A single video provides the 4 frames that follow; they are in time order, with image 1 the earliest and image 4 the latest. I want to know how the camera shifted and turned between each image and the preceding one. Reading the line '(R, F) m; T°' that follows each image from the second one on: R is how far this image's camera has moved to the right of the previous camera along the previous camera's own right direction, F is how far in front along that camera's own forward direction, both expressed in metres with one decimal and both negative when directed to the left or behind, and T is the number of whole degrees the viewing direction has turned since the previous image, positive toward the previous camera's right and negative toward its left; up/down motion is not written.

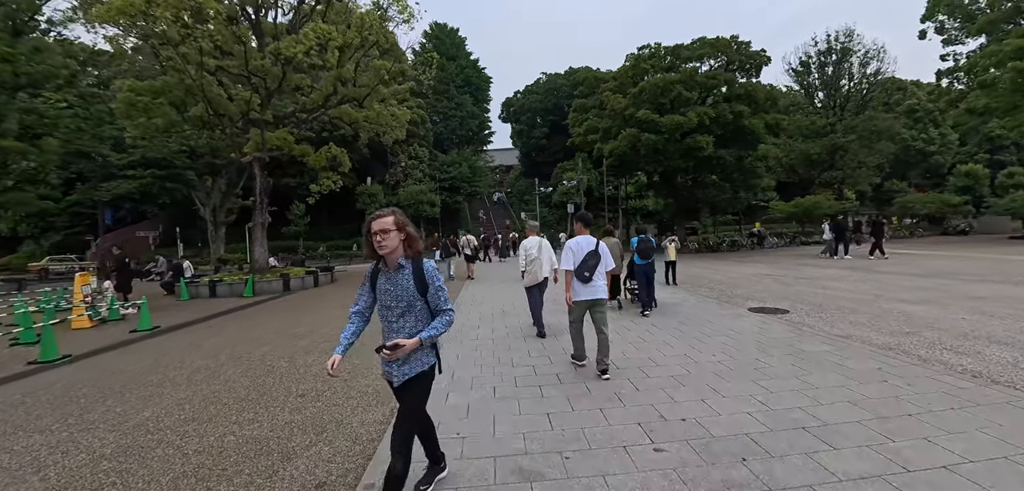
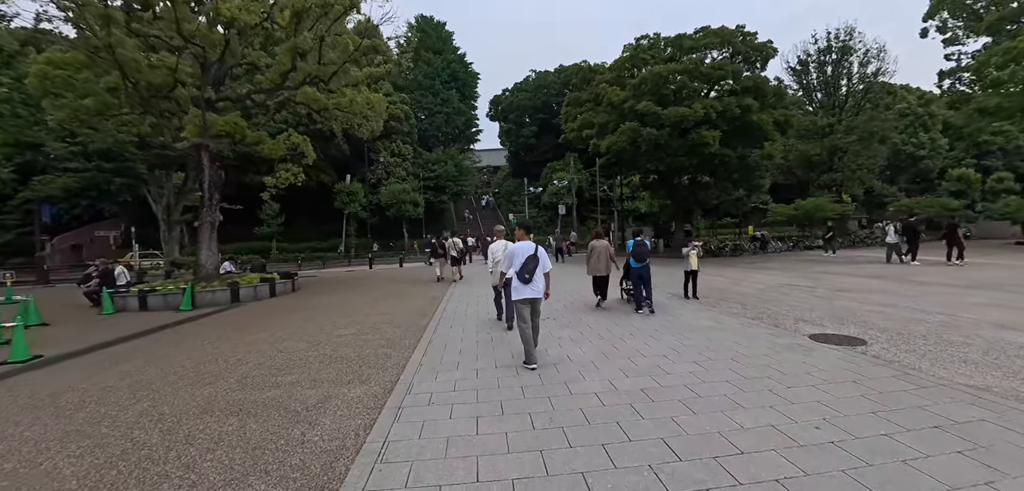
(-0.1, +2.0) m; +2°
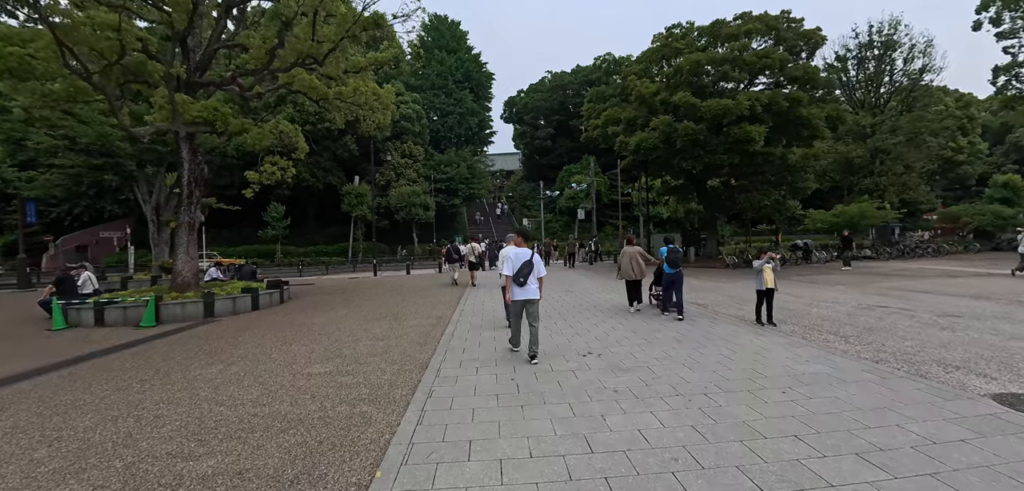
(-0.3, +2.0) m; -1°
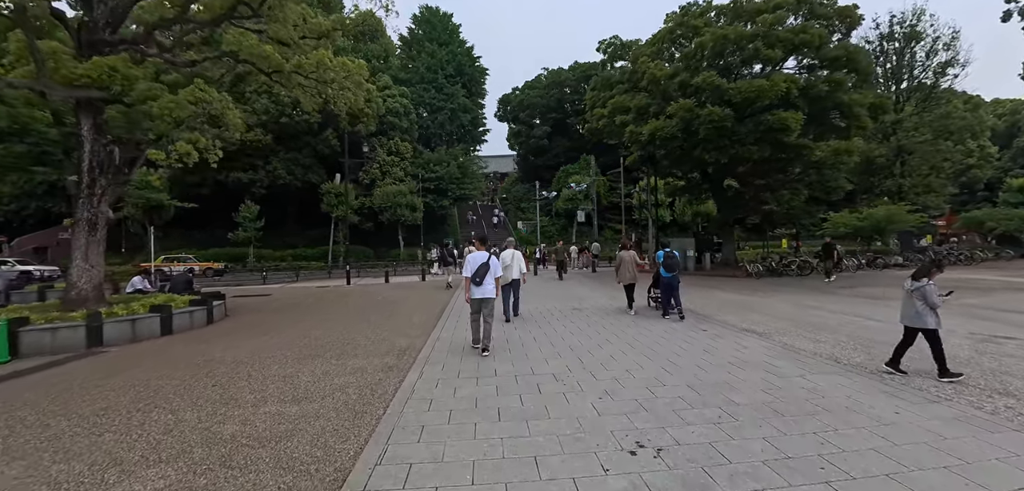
(0.0, +2.6) m; +1°
